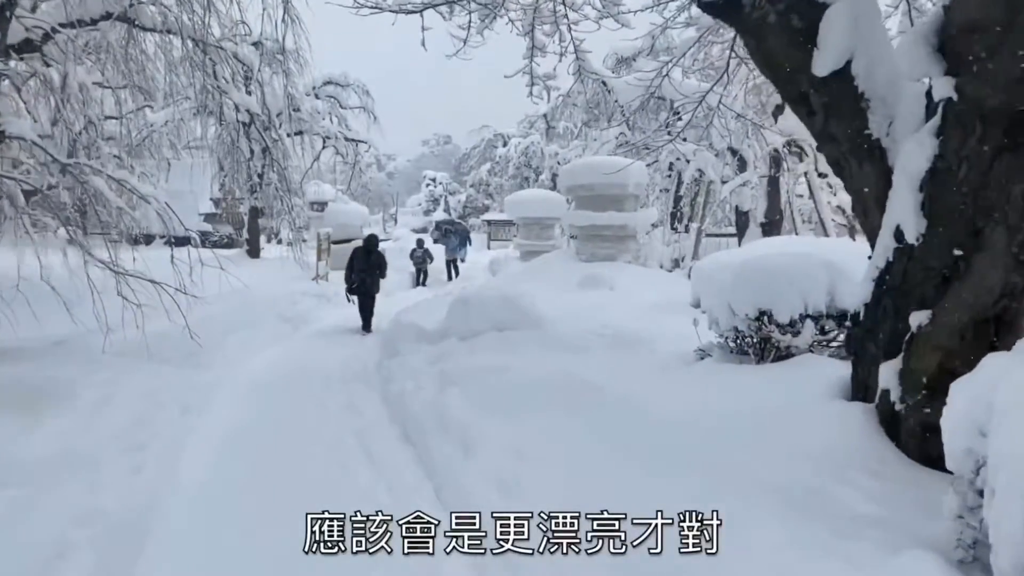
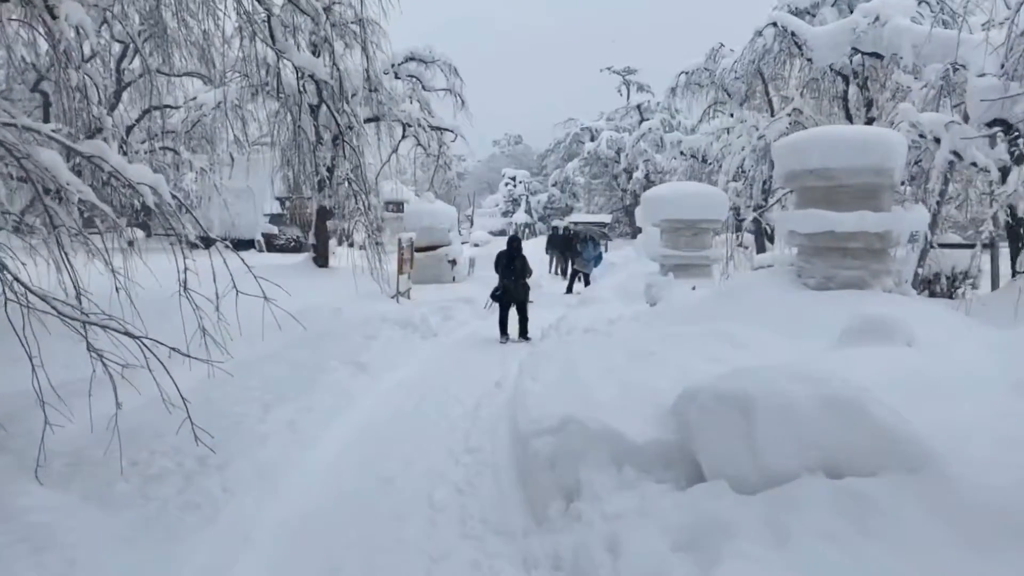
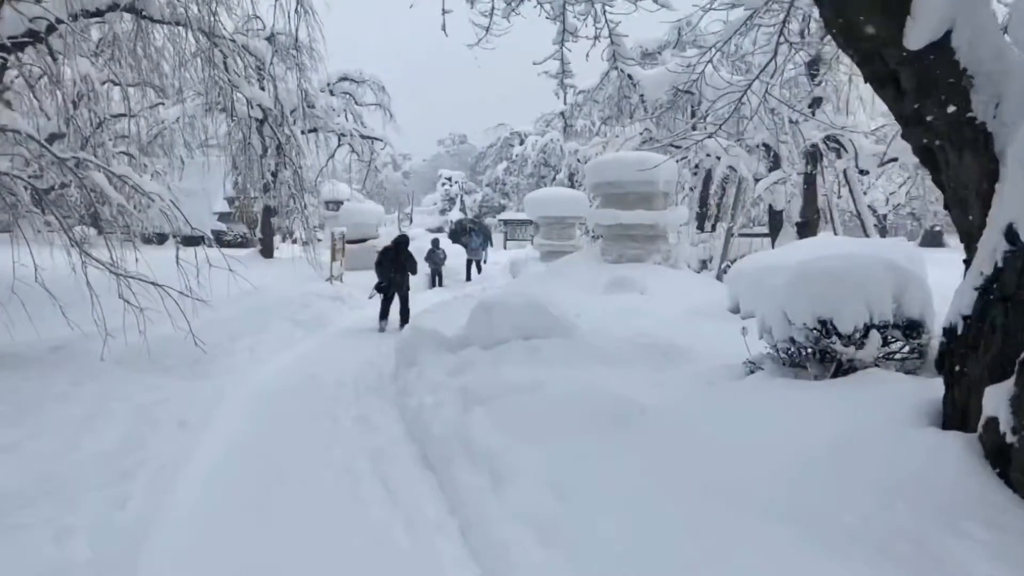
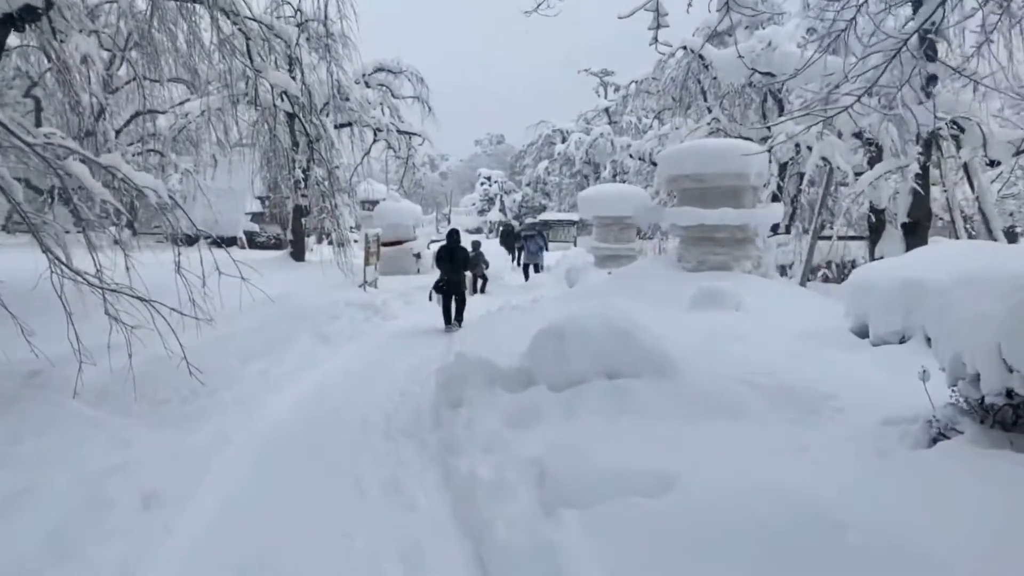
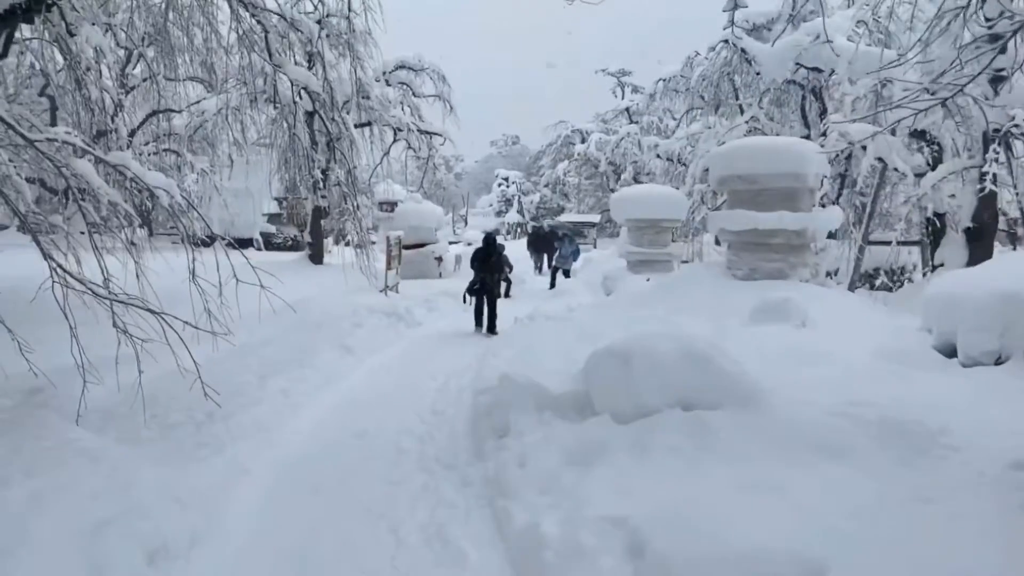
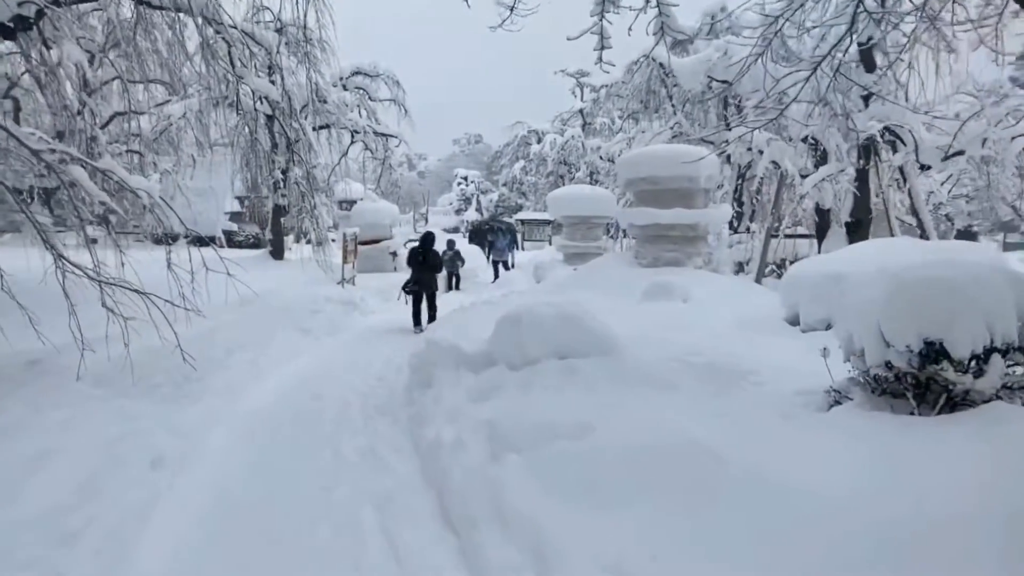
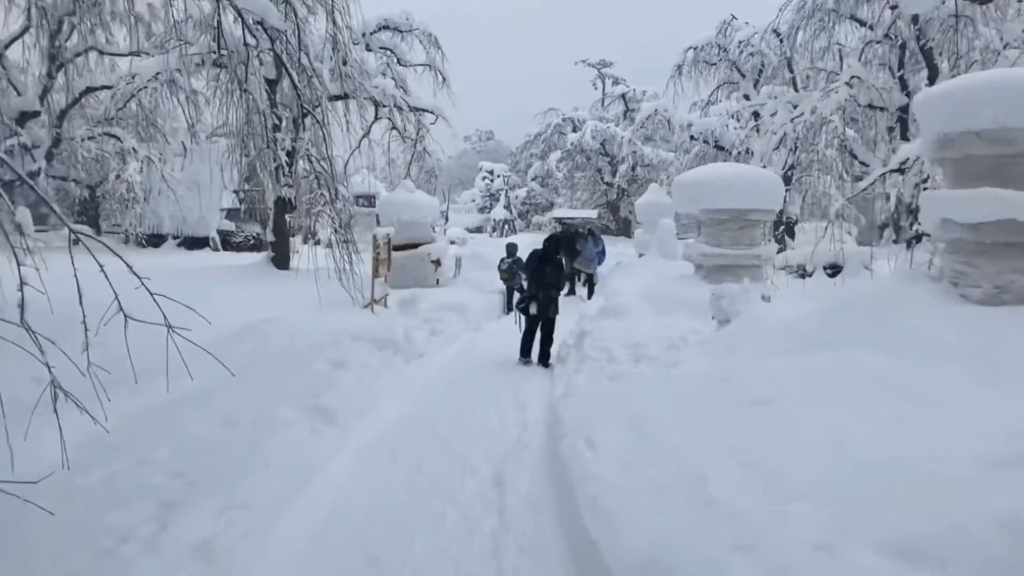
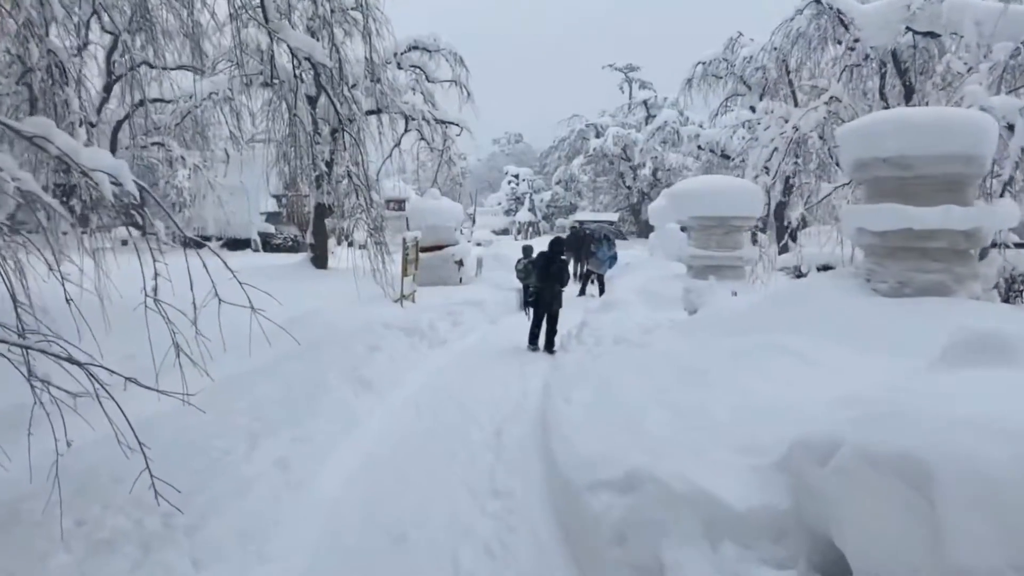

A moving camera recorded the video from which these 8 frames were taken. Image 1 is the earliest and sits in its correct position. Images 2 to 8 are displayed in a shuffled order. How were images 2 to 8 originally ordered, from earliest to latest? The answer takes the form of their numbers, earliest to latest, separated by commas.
3, 6, 4, 5, 2, 8, 7
